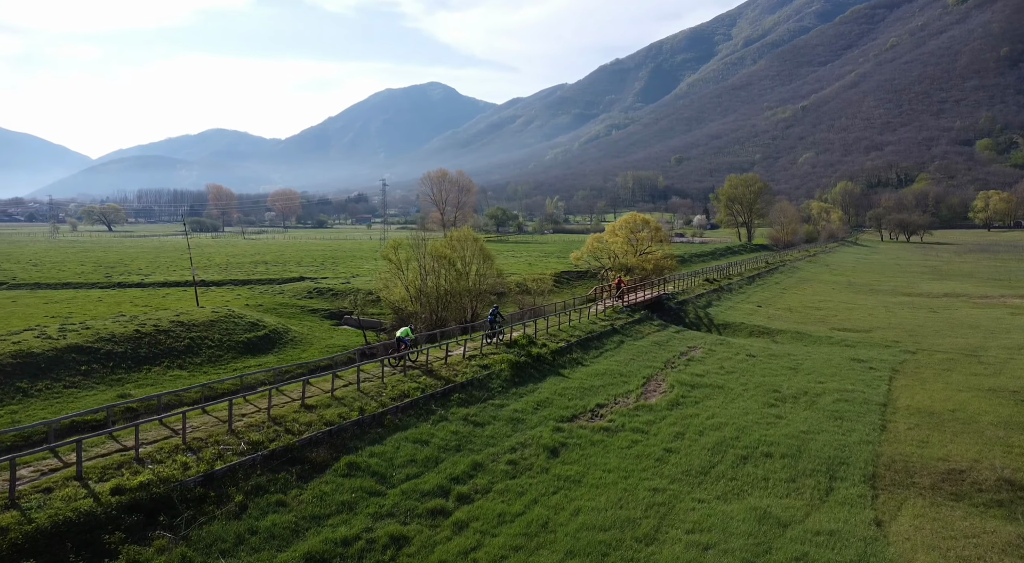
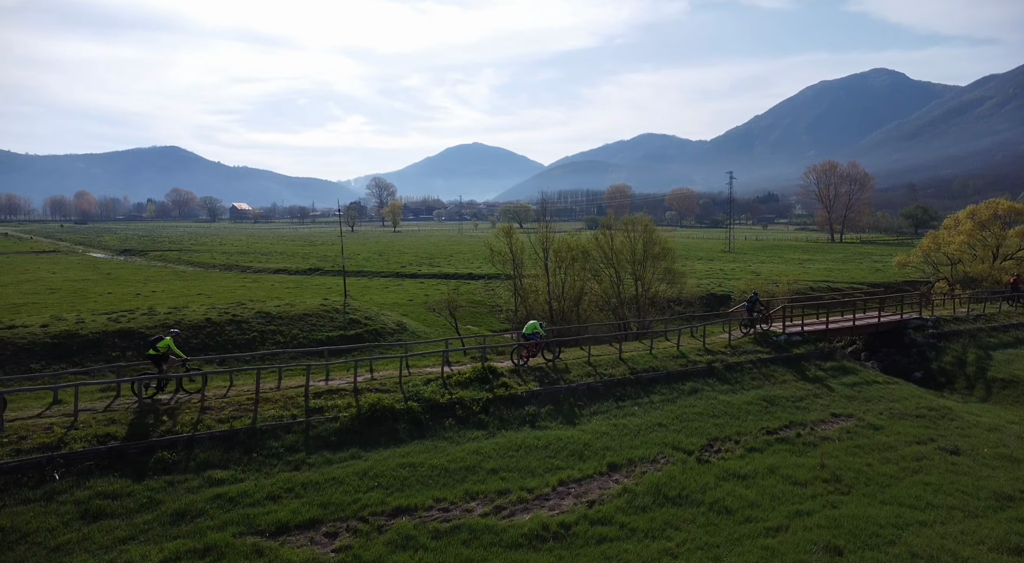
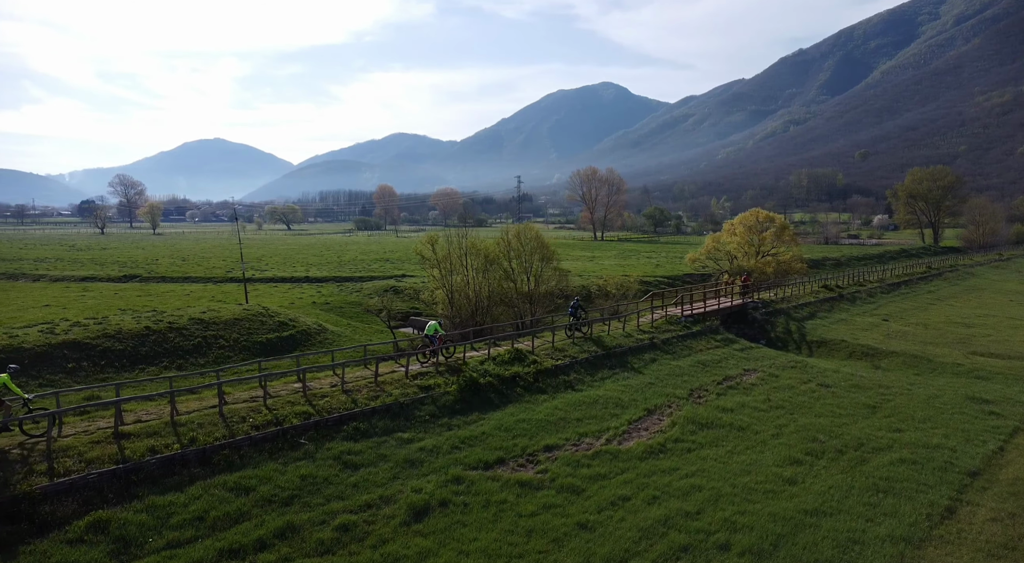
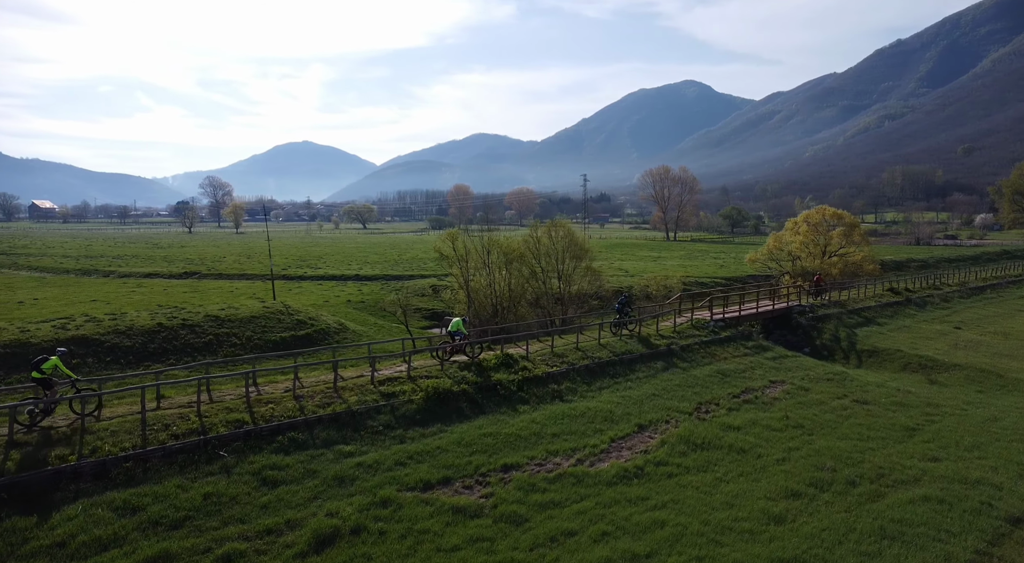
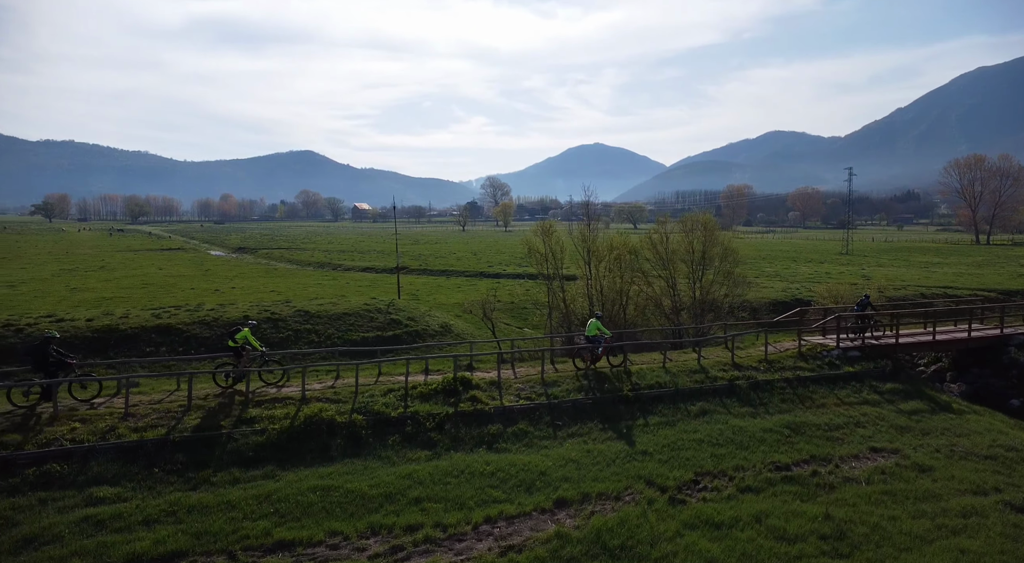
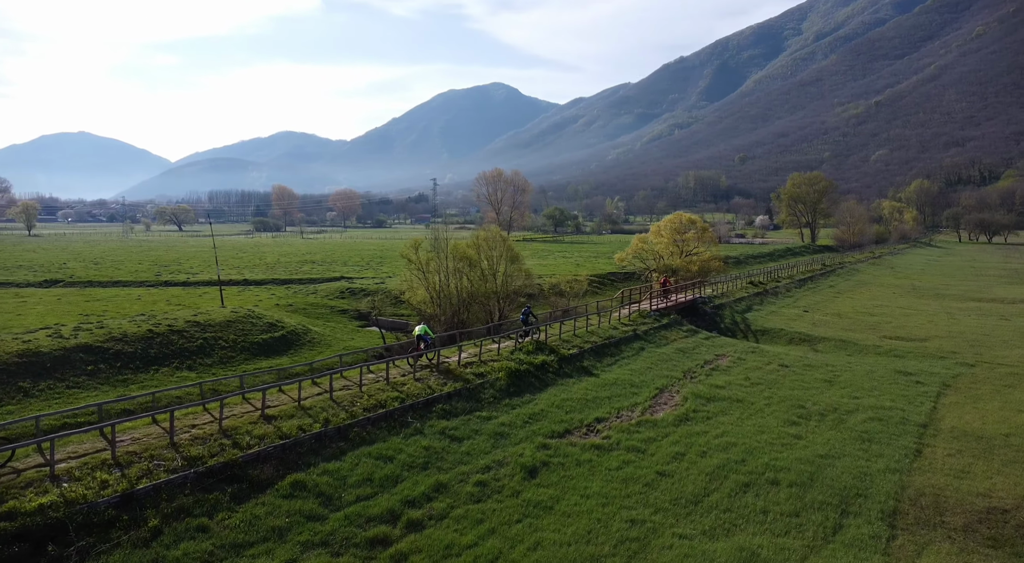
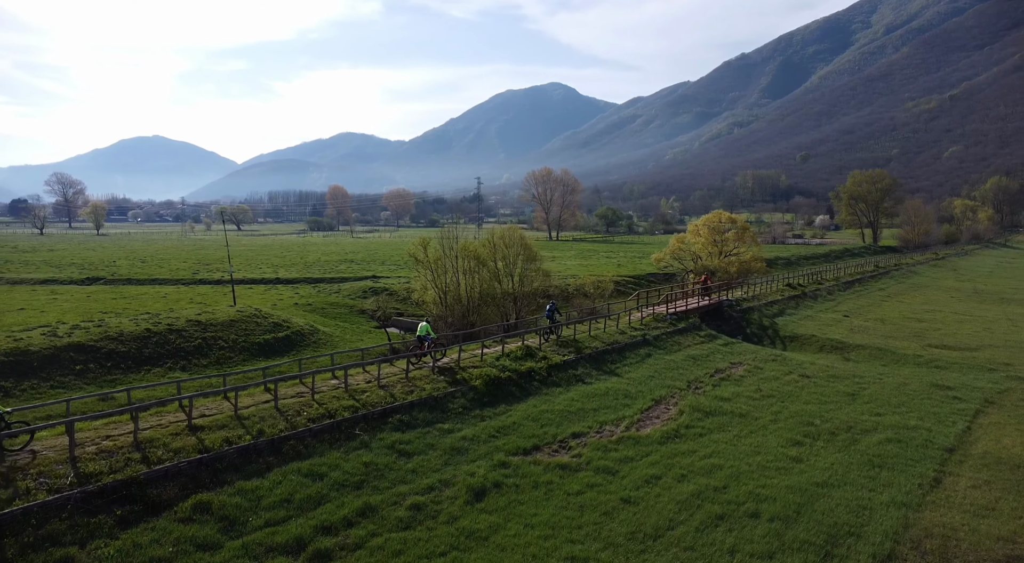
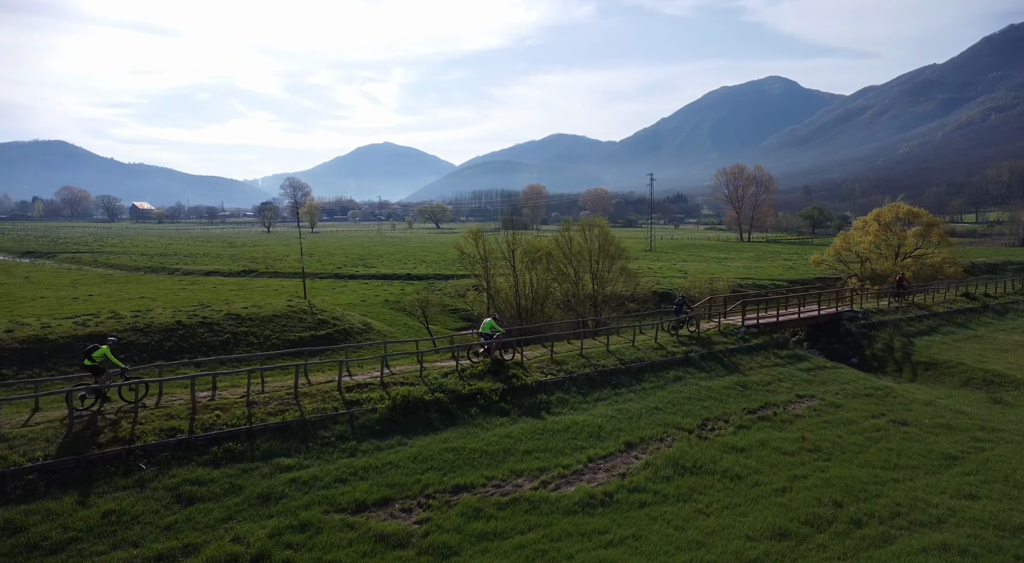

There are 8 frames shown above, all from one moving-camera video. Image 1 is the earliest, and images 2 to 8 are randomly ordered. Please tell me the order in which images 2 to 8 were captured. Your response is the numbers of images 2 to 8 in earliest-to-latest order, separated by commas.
6, 7, 3, 4, 8, 2, 5
